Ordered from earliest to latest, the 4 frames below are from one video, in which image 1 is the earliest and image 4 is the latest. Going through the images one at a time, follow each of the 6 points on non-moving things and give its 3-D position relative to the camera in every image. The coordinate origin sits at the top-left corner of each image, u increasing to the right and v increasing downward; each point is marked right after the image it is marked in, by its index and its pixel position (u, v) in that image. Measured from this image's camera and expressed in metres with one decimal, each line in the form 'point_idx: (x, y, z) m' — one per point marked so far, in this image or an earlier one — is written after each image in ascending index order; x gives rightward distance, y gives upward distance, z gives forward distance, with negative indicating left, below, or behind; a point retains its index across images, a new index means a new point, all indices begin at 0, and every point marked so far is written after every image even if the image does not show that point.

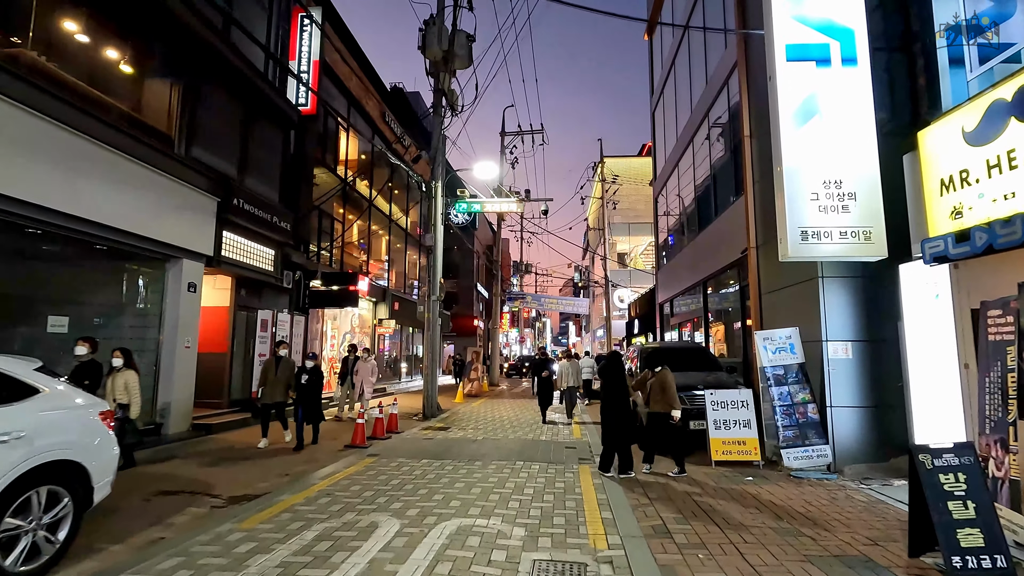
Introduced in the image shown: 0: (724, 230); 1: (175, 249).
0: (+5.5, +1.5, +13.5) m
1: (-5.9, +0.7, +9.5) m
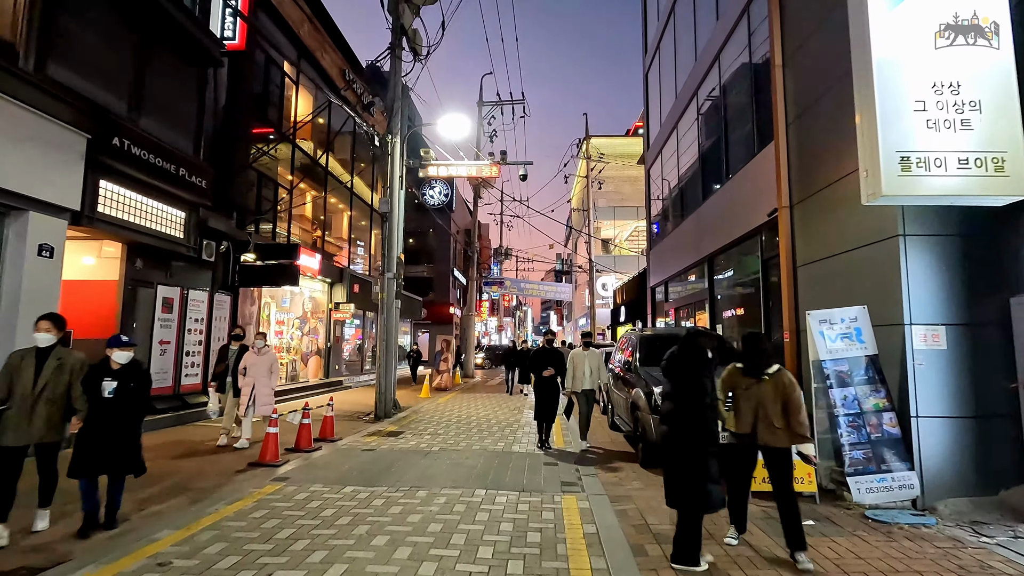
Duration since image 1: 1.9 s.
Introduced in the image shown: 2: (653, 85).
0: (+4.9, +2.0, +11.4) m
1: (-6.4, +1.2, +7.0) m
2: (+5.1, +7.3, +19.5) m
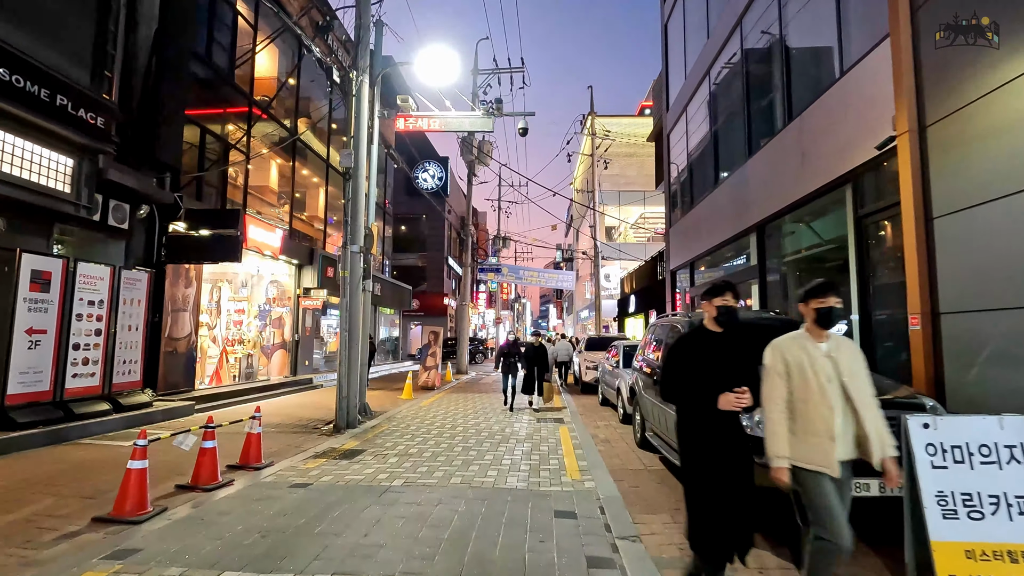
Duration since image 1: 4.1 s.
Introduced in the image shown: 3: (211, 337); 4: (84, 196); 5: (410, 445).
0: (+4.8, +2.4, +8.9) m
1: (-6.4, +1.5, +4.5) m
2: (+5.1, +7.8, +16.9) m
3: (-6.9, -1.1, +12.3) m
4: (-6.3, +1.4, +8.0) m
5: (-1.5, -2.3, +7.9) m
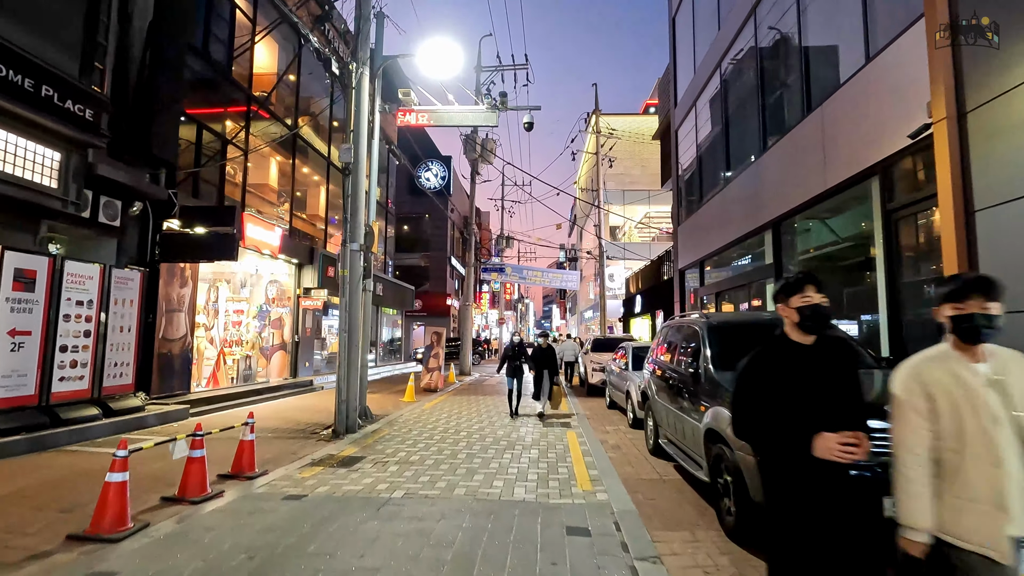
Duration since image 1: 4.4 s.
0: (+4.9, +2.4, +8.5) m
1: (-6.4, +1.5, +4.2) m
2: (+5.2, +7.8, +16.5) m
3: (-6.7, -1.1, +12.0) m
4: (-6.3, +1.4, +7.7) m
5: (-1.4, -2.3, +7.6) m
